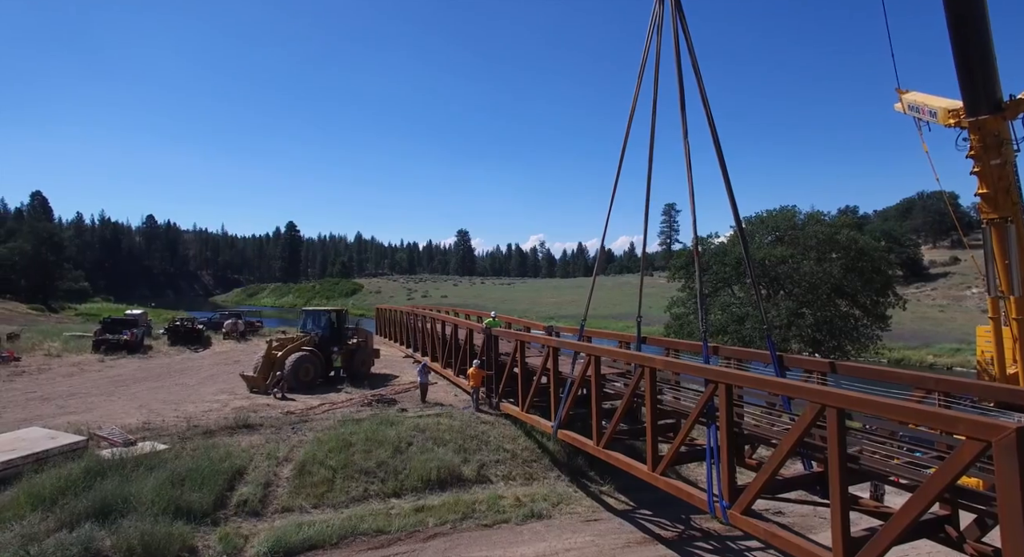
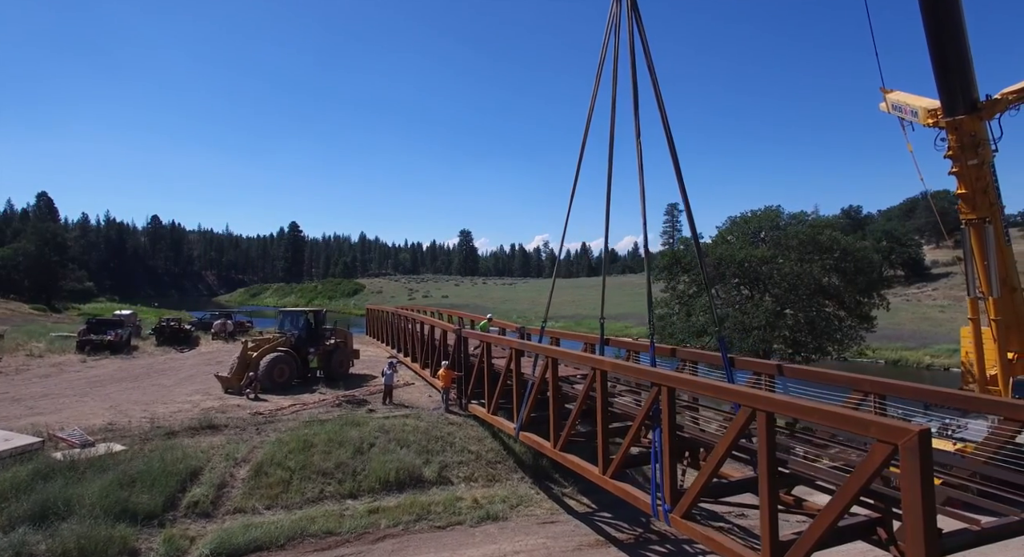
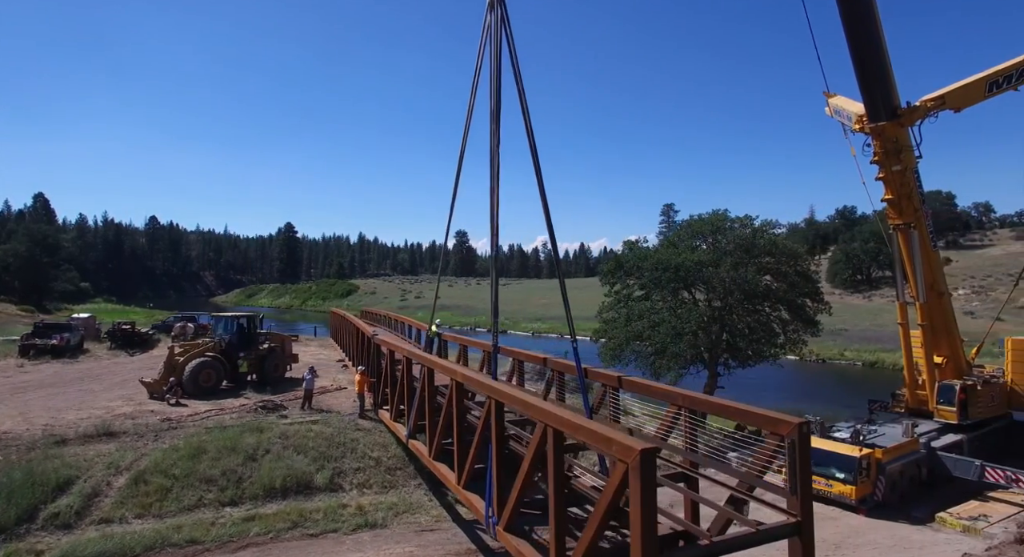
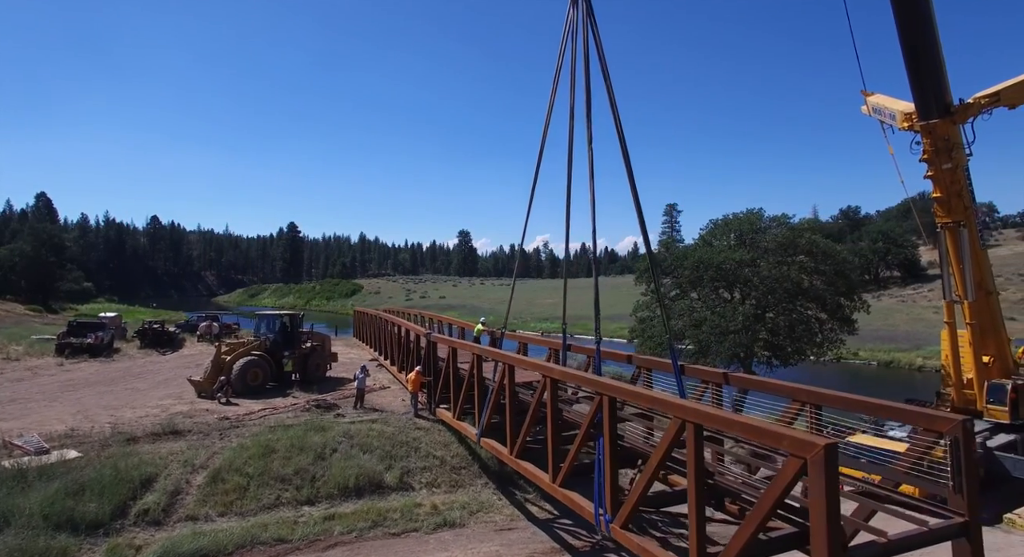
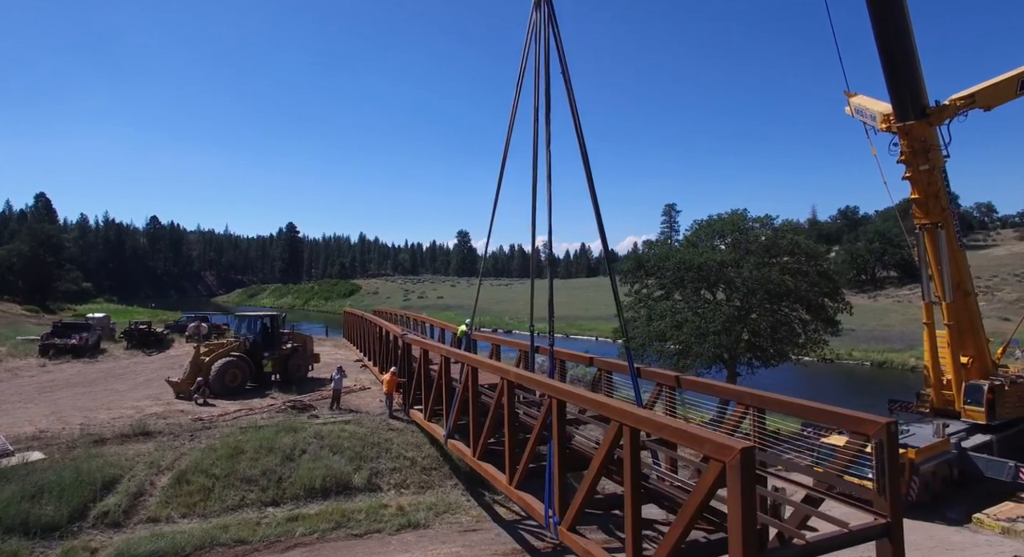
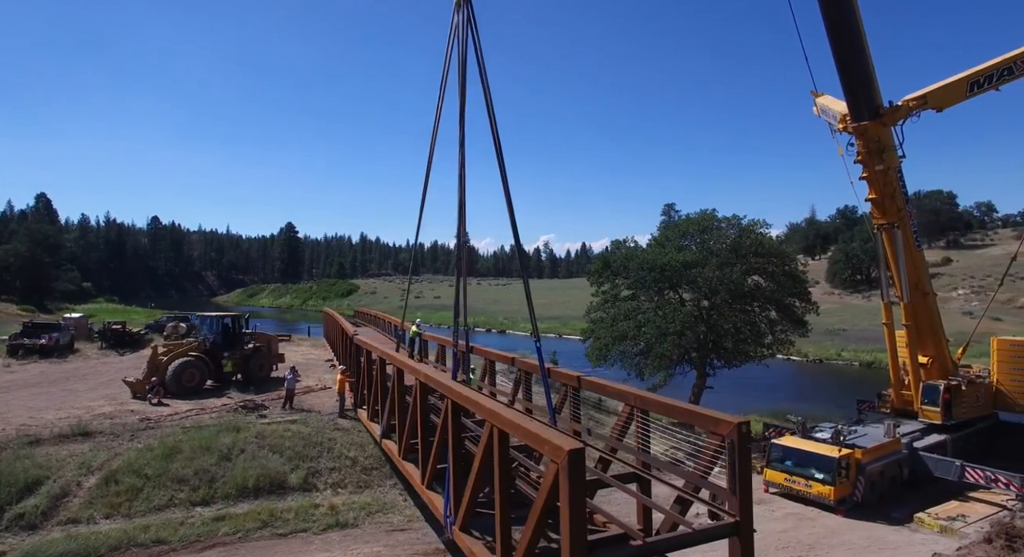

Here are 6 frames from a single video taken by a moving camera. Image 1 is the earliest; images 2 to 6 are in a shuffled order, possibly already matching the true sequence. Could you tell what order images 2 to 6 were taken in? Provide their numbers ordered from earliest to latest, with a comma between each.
2, 4, 5, 3, 6
